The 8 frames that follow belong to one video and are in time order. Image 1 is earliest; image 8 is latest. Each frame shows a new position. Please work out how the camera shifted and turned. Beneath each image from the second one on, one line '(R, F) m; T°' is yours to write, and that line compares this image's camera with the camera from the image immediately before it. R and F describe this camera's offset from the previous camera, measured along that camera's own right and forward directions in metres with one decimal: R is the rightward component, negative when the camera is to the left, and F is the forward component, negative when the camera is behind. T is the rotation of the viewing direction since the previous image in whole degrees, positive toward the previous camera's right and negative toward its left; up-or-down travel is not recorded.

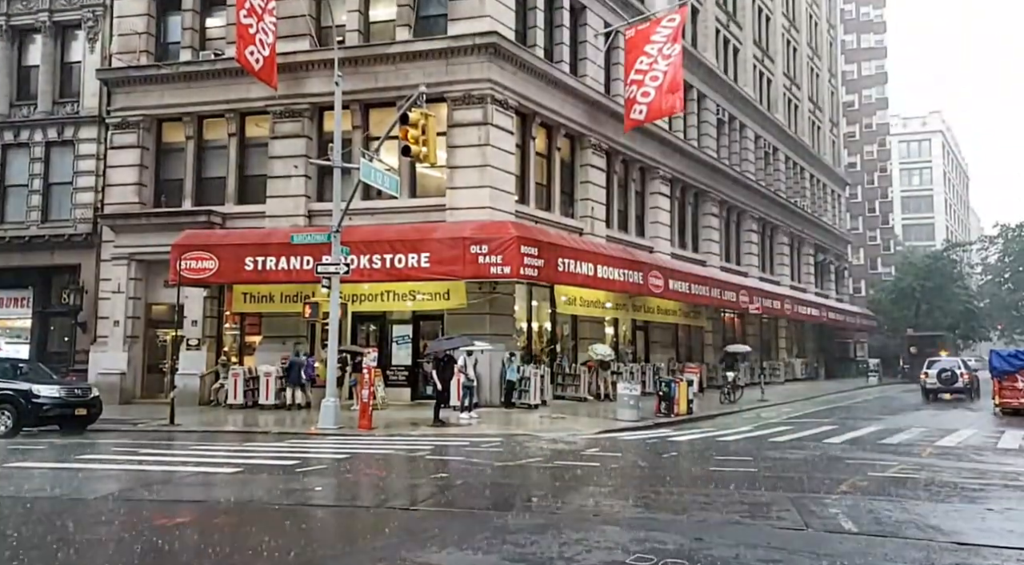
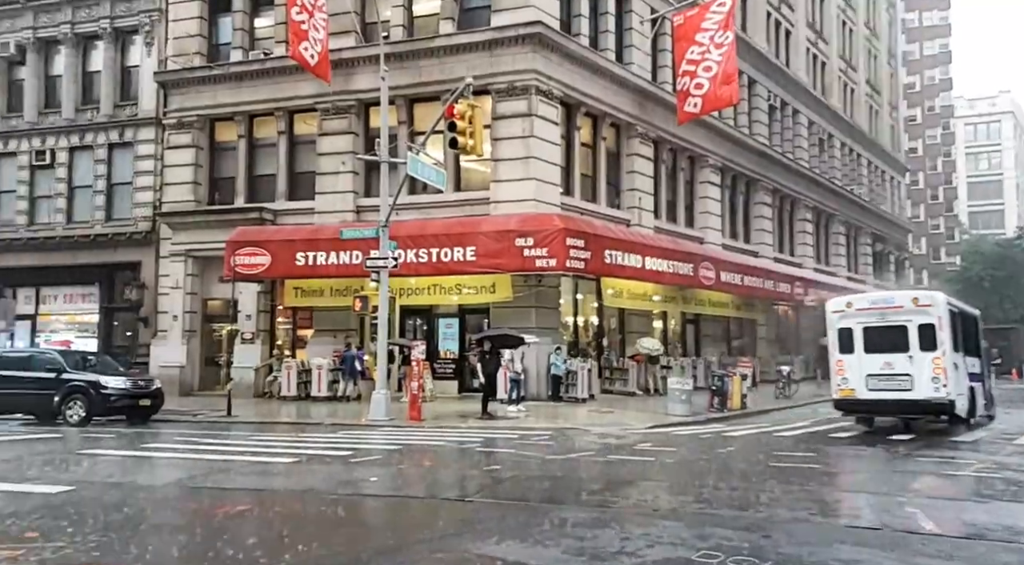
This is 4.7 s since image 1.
(0.0, +0.2) m; -3°
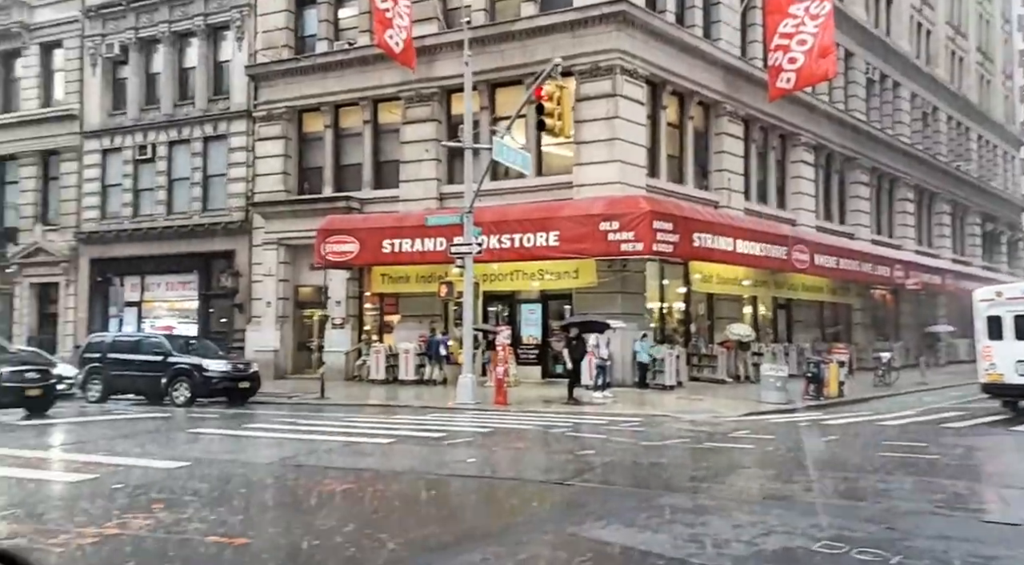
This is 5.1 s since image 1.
(0.0, +0.2) m; -5°
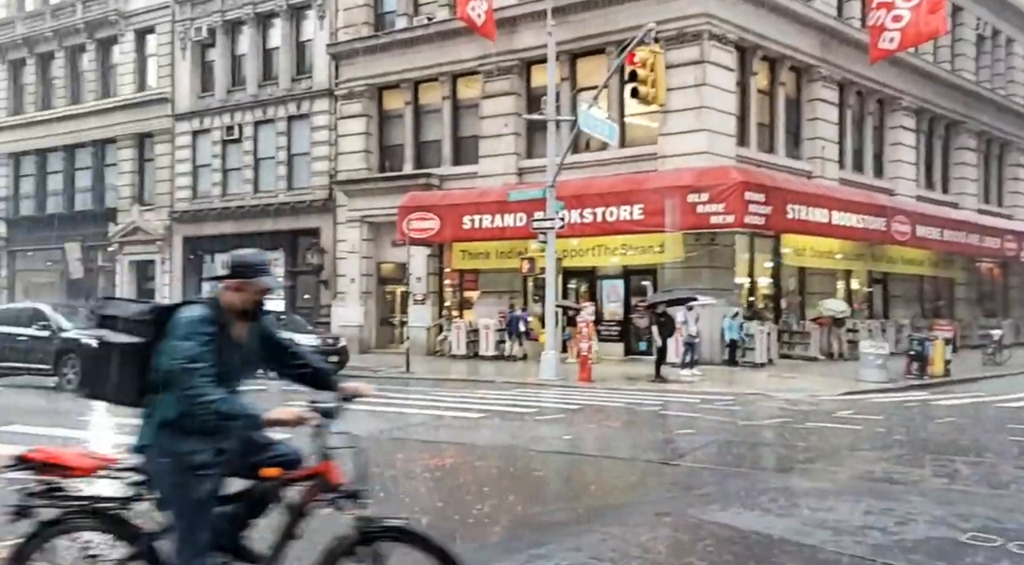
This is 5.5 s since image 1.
(0.0, +0.3) m; -5°
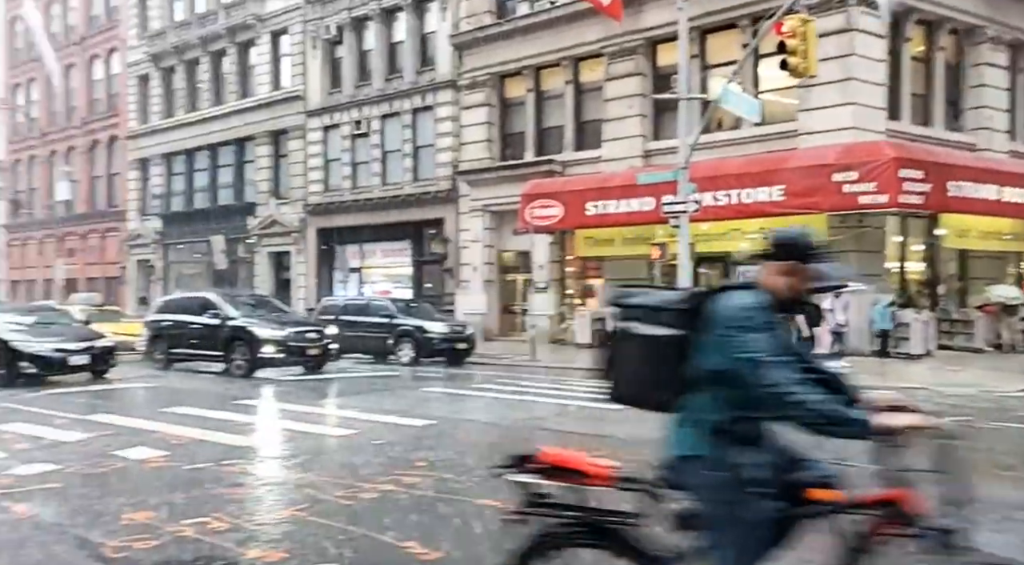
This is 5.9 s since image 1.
(-0.1, +0.5) m; -7°
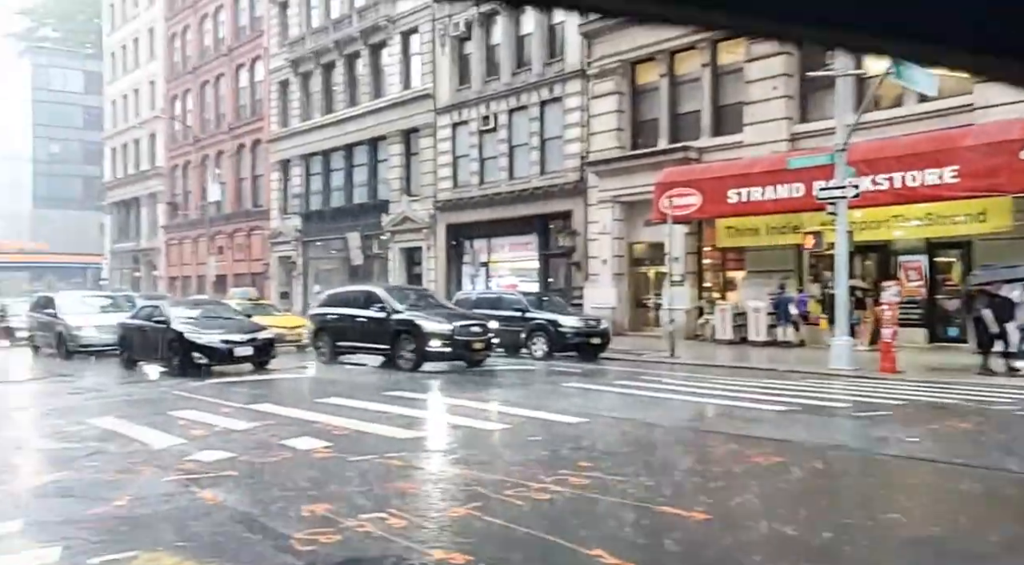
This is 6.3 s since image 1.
(-0.2, +0.4) m; -8°
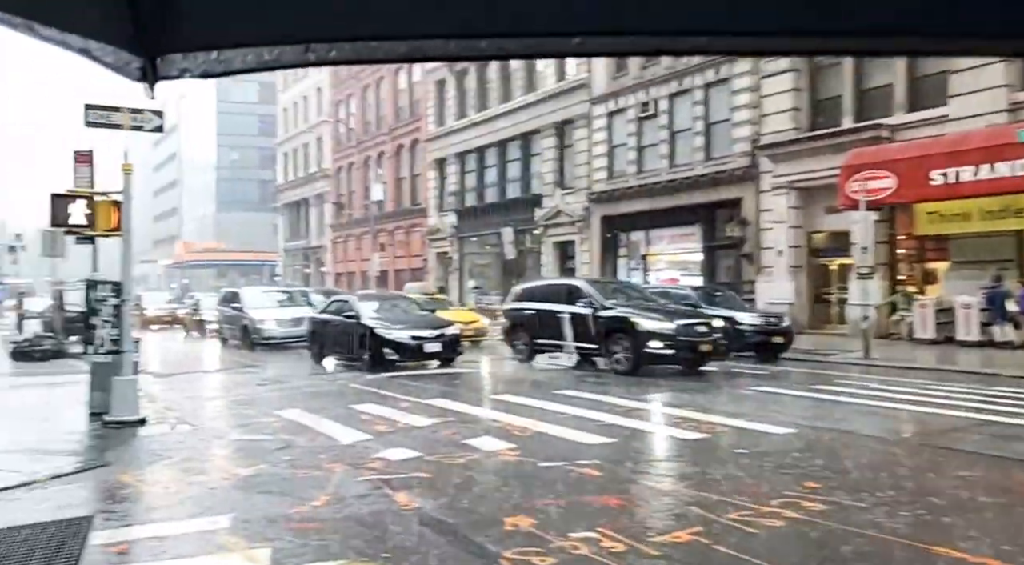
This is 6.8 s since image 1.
(-0.6, +0.8) m; -9°
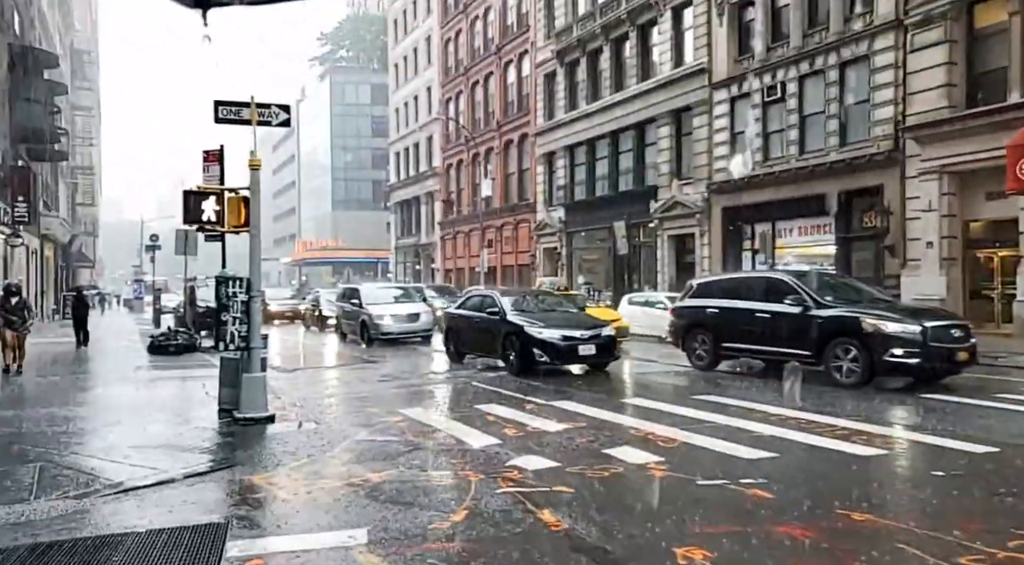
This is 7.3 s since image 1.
(-0.6, +1.5) m; -6°
